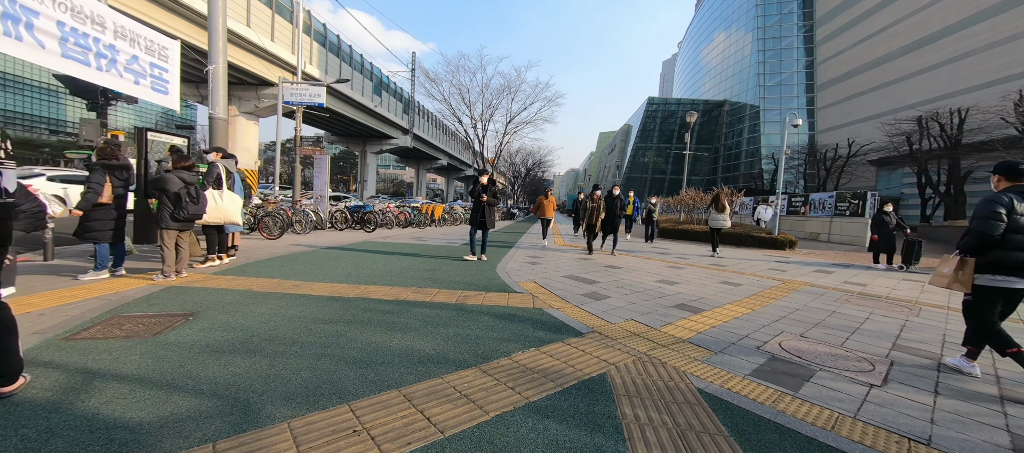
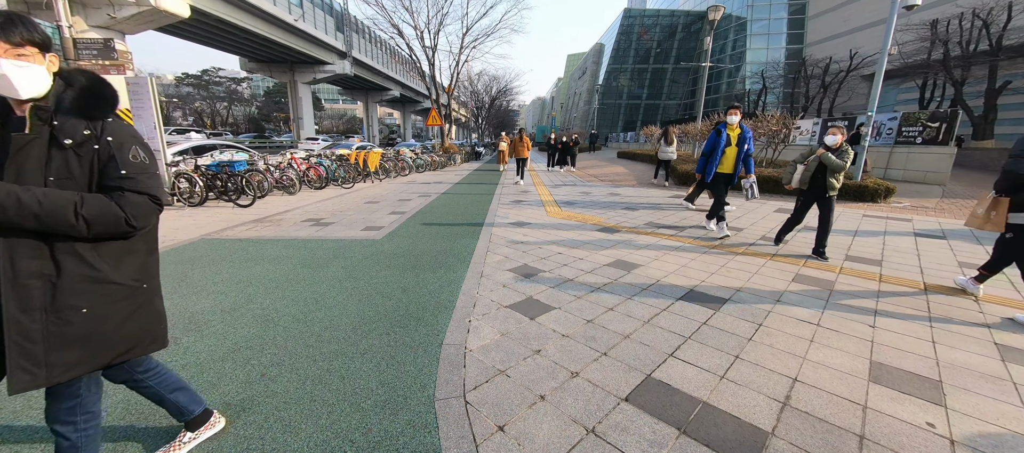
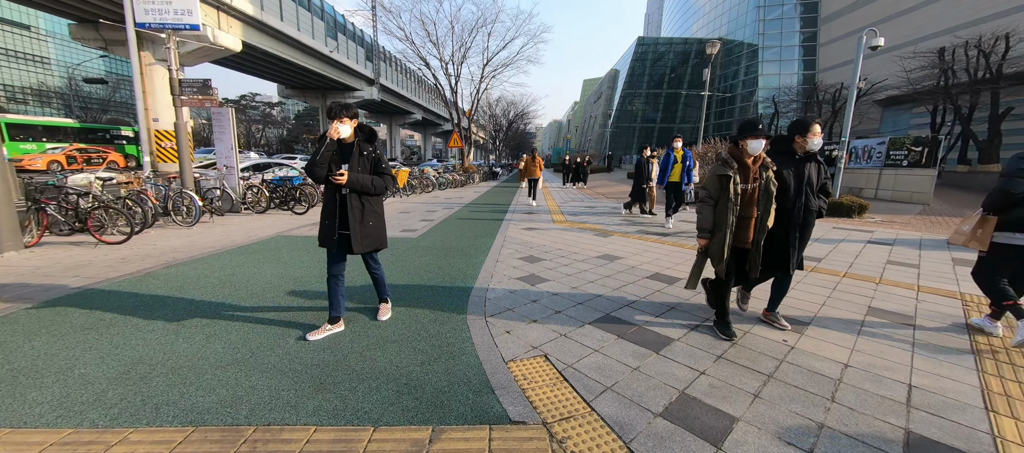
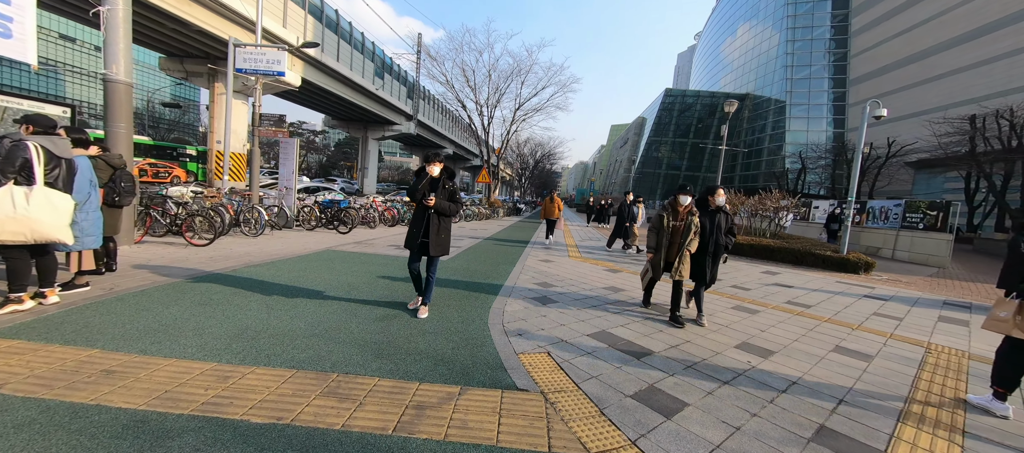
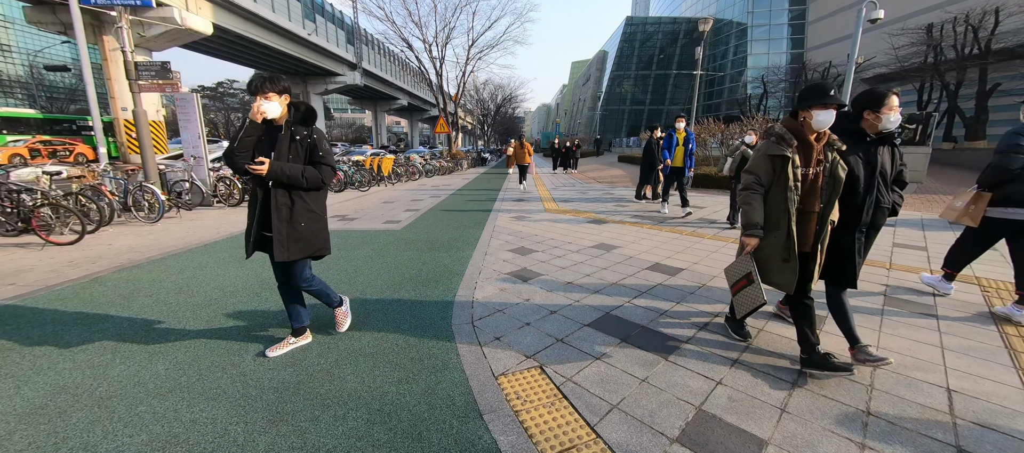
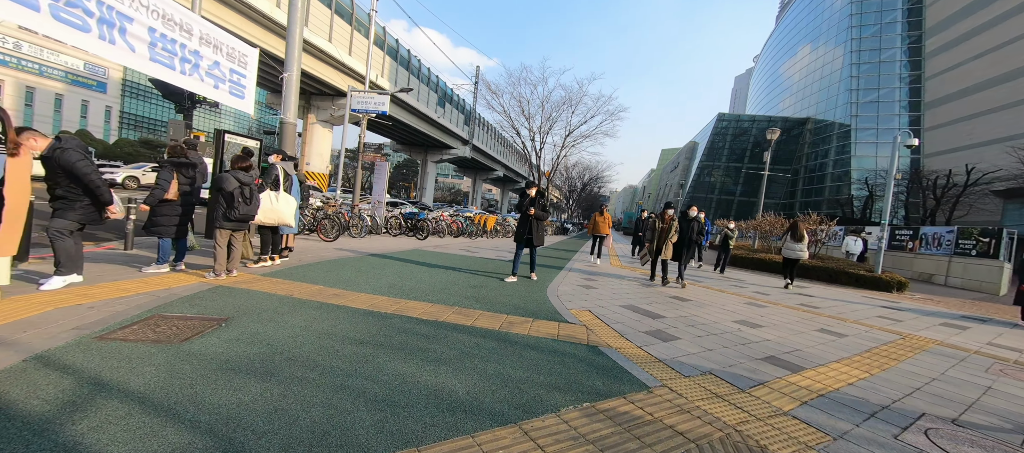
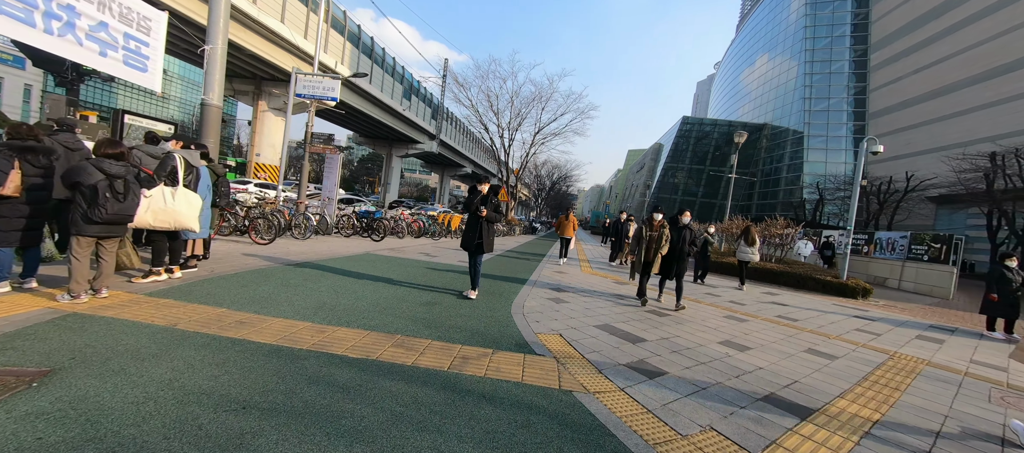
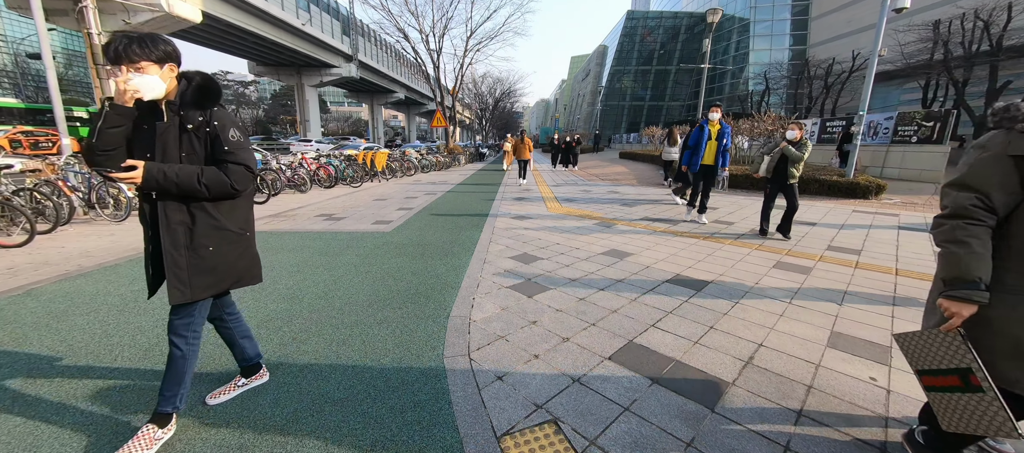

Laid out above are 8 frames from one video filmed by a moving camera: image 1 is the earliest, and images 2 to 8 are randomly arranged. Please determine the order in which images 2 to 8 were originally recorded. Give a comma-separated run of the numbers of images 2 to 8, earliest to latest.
6, 7, 4, 3, 5, 8, 2
